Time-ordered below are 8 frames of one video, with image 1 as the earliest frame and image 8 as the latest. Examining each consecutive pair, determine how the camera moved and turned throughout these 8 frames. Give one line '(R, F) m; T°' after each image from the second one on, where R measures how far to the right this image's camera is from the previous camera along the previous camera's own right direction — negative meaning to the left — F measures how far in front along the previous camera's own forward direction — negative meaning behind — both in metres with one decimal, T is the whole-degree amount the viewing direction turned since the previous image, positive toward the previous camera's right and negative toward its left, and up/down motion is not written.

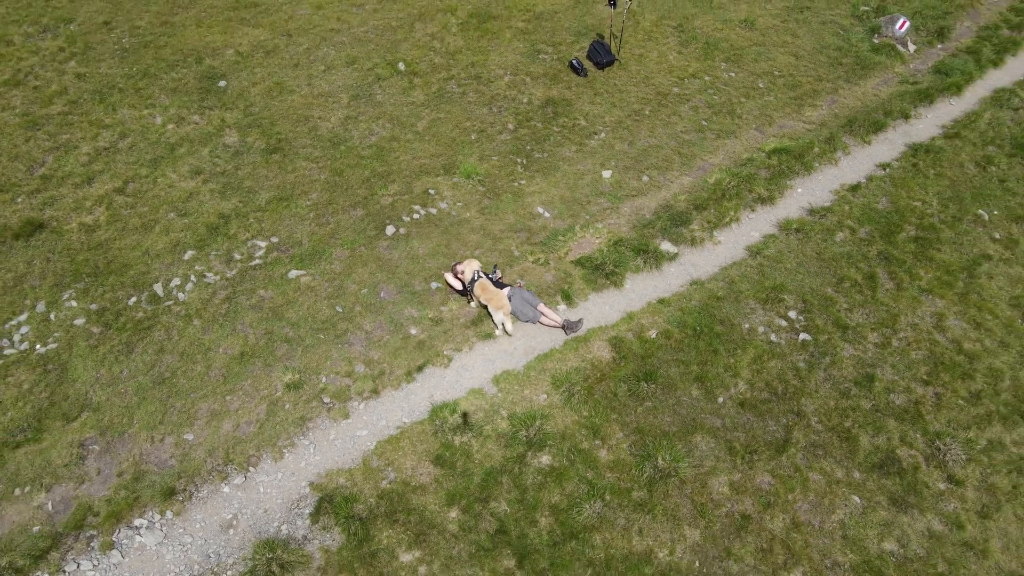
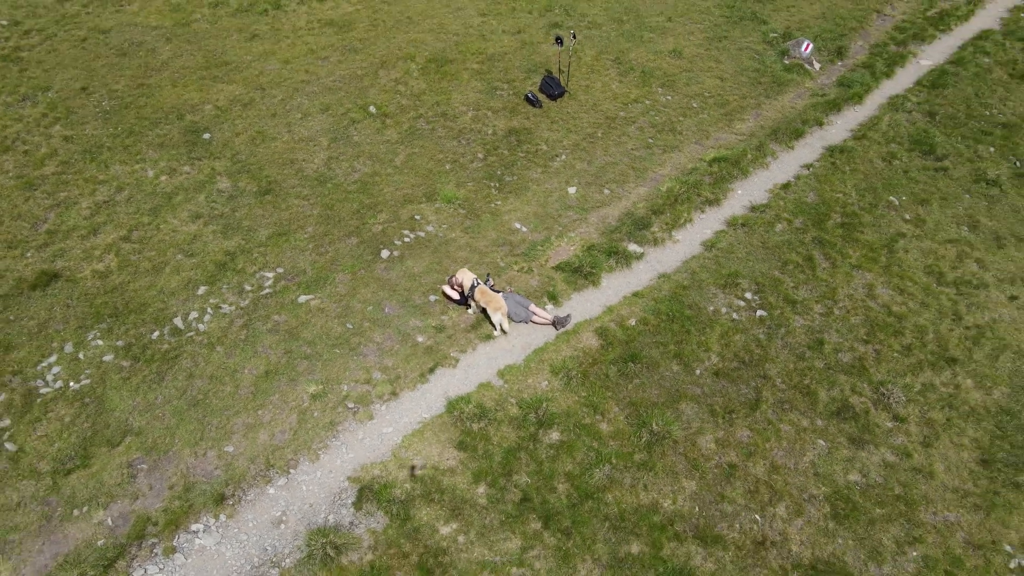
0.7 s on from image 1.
(-1.1, -1.4) m; +5°
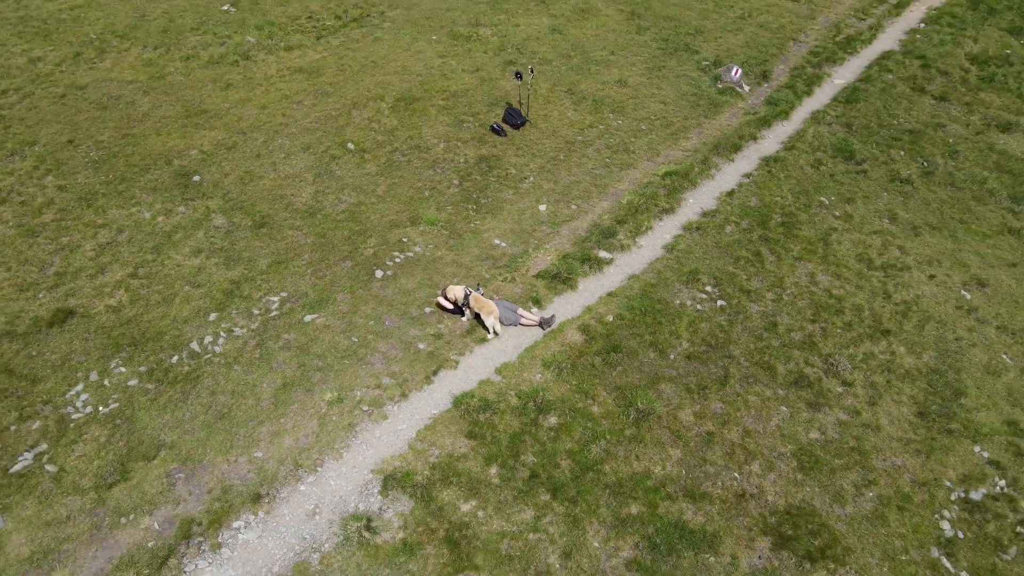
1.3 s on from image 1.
(-0.9, -1.4) m; +4°
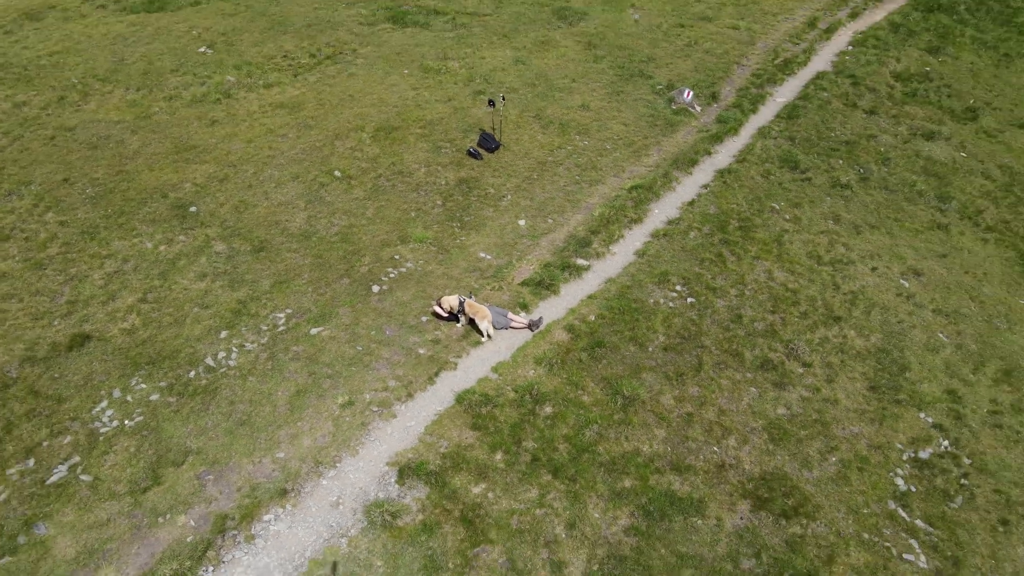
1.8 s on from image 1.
(-0.7, -1.3) m; +3°
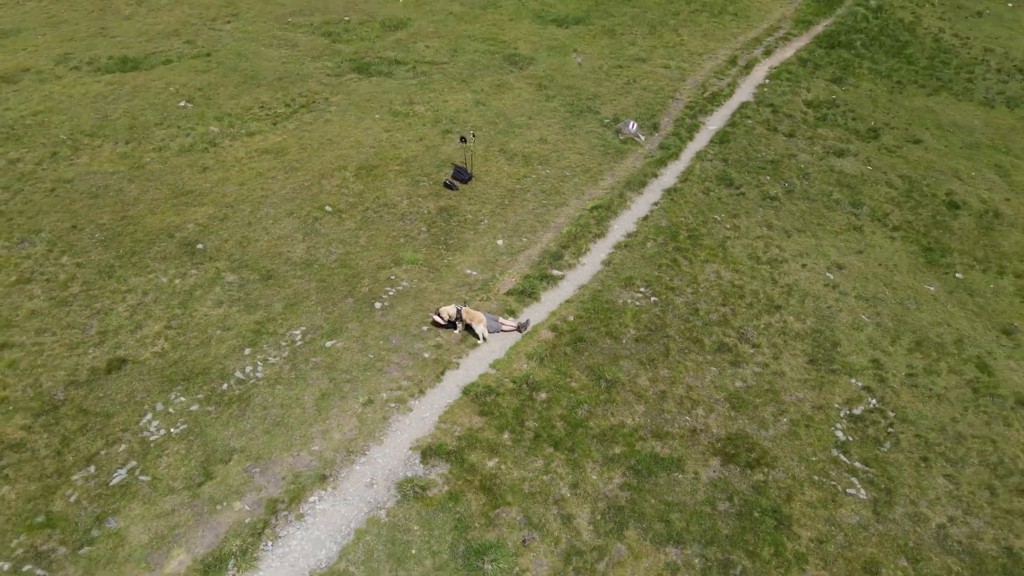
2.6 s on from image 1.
(-1.2, -2.3) m; +5°
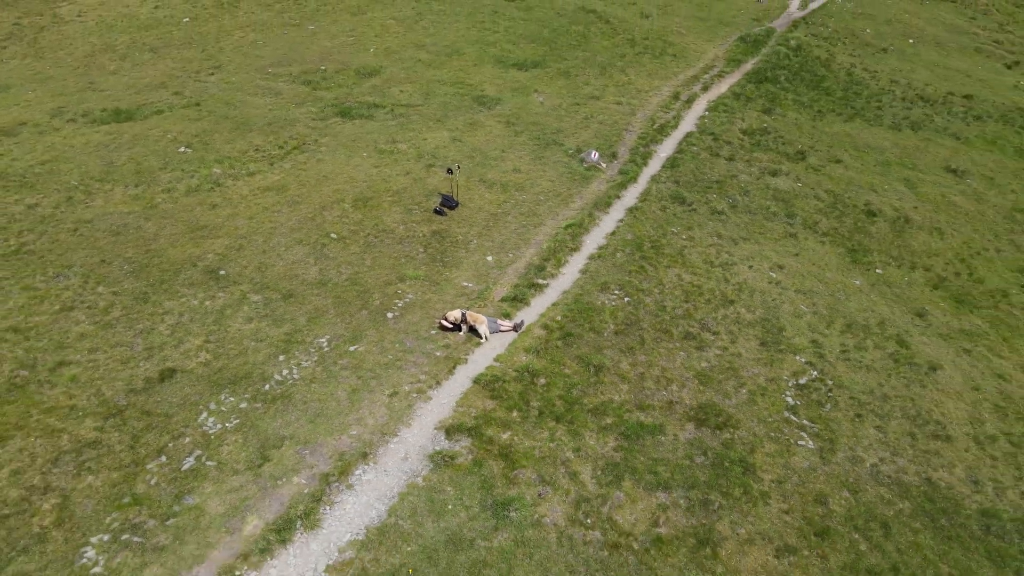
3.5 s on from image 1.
(-1.4, -3.0) m; +4°
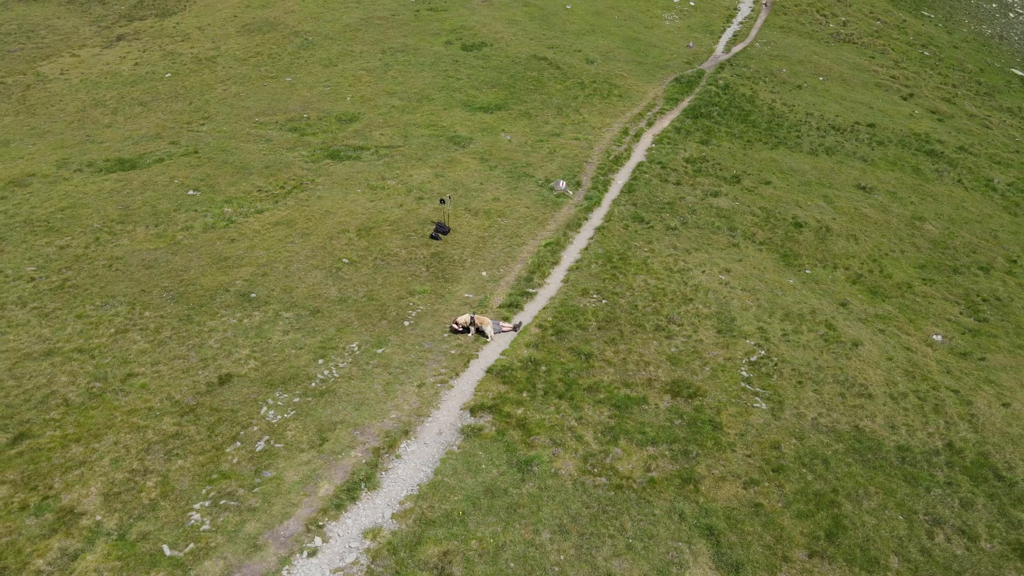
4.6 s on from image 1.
(-1.9, -3.9) m; +5°
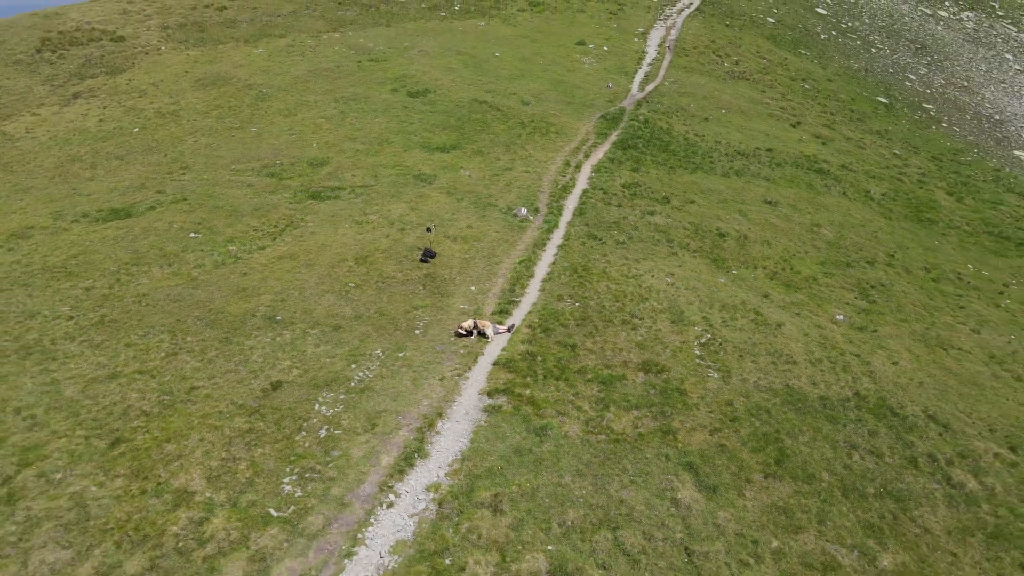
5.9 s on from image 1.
(-3.2, -5.0) m; +7°
